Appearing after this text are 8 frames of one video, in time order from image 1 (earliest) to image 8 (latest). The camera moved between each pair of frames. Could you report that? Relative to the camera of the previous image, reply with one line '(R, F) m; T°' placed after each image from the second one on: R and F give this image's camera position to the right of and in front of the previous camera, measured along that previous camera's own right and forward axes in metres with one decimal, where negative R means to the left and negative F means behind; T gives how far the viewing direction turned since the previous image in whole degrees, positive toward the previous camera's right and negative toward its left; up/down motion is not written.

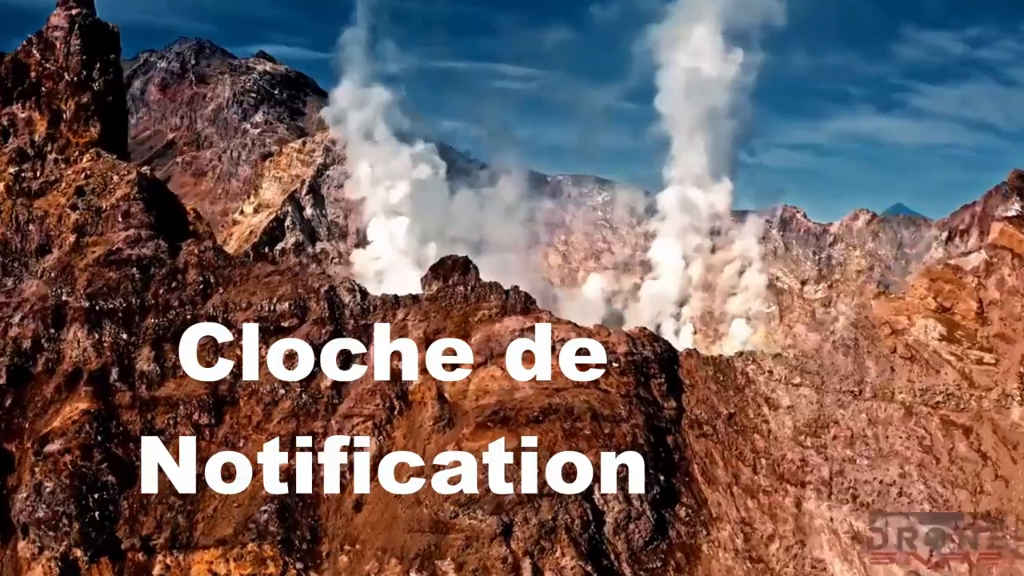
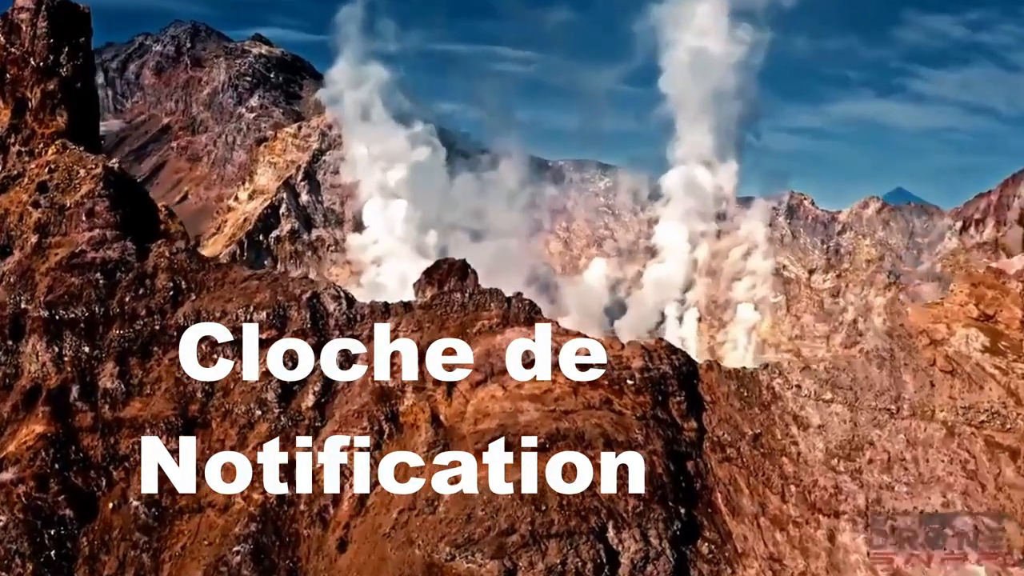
(-0.1, +3.2) m; 0°
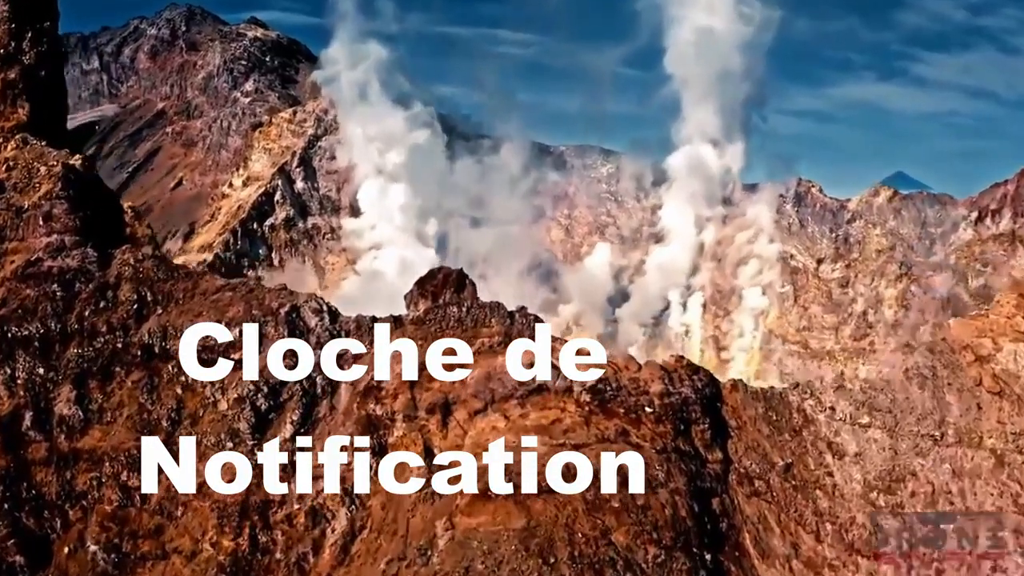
(-0.1, +3.1) m; 0°
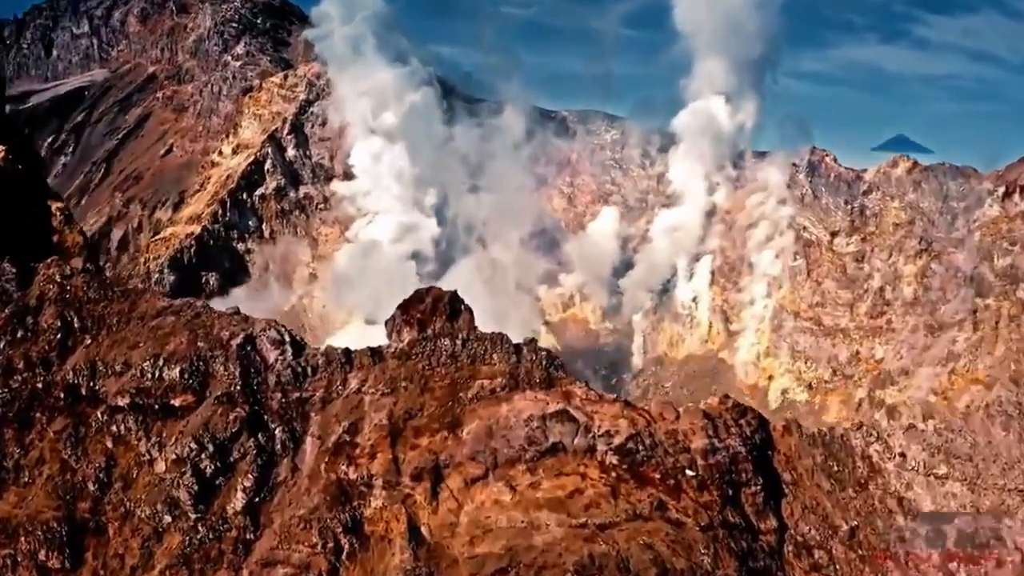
(-0.1, +5.1) m; 0°
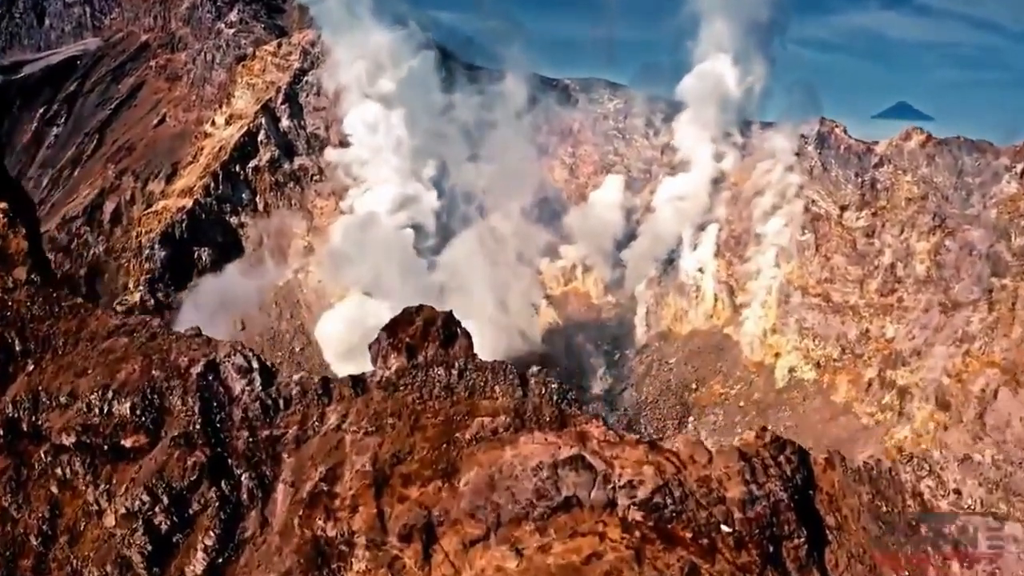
(-0.1, +3.1) m; 0°
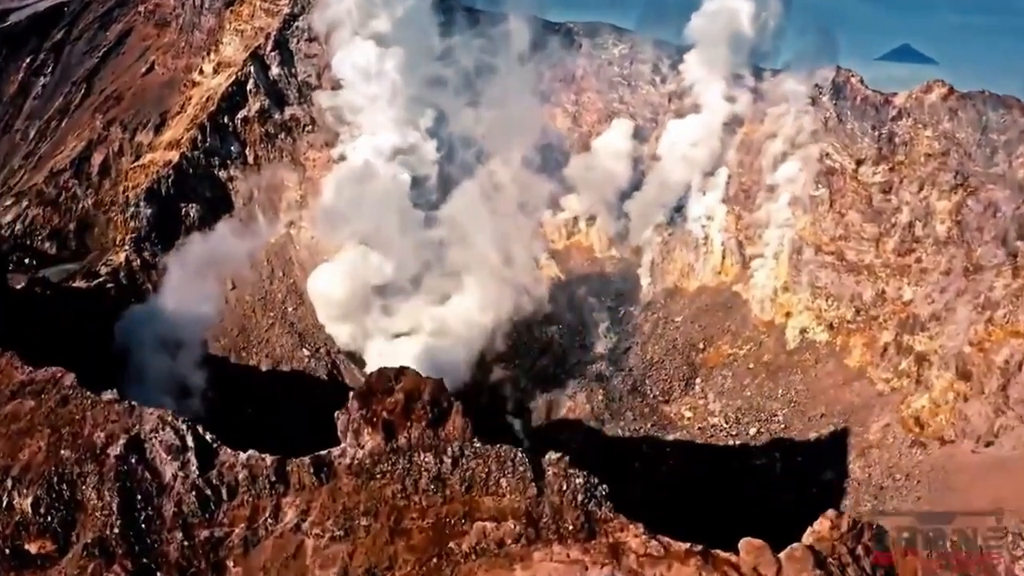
(+0.1, +4.5) m; 0°
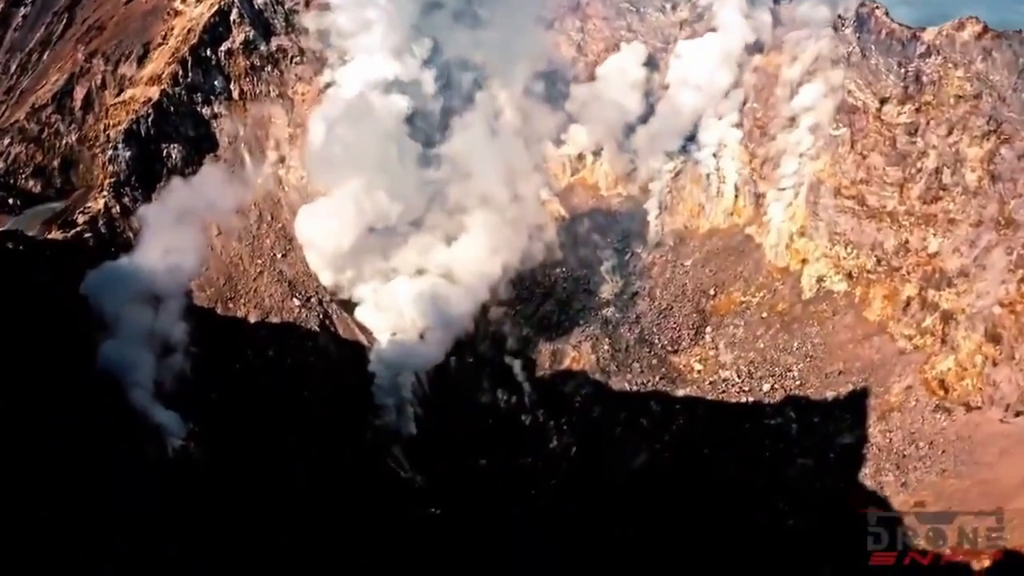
(+0.7, +5.9) m; 0°
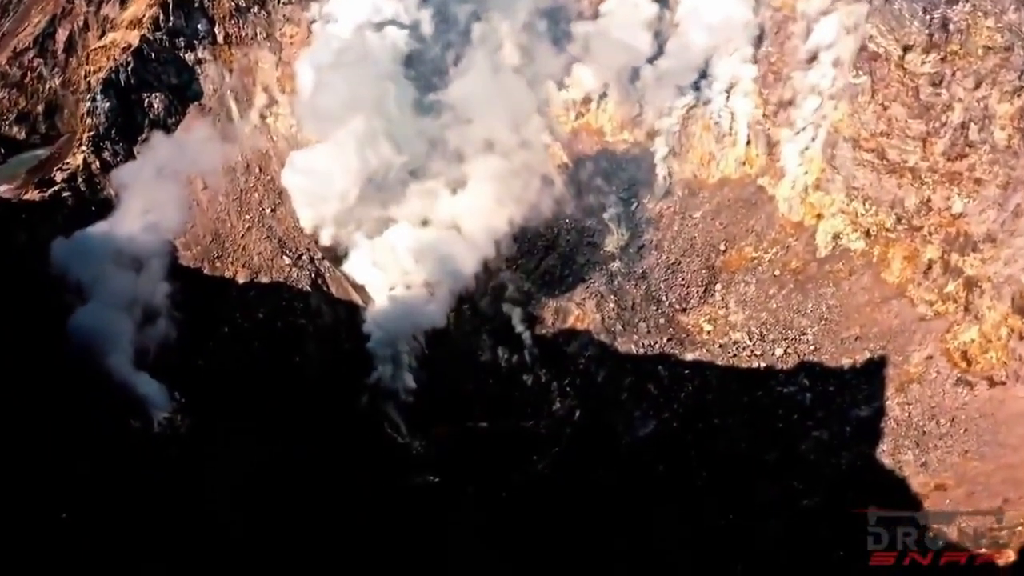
(+0.6, +4.9) m; 0°
